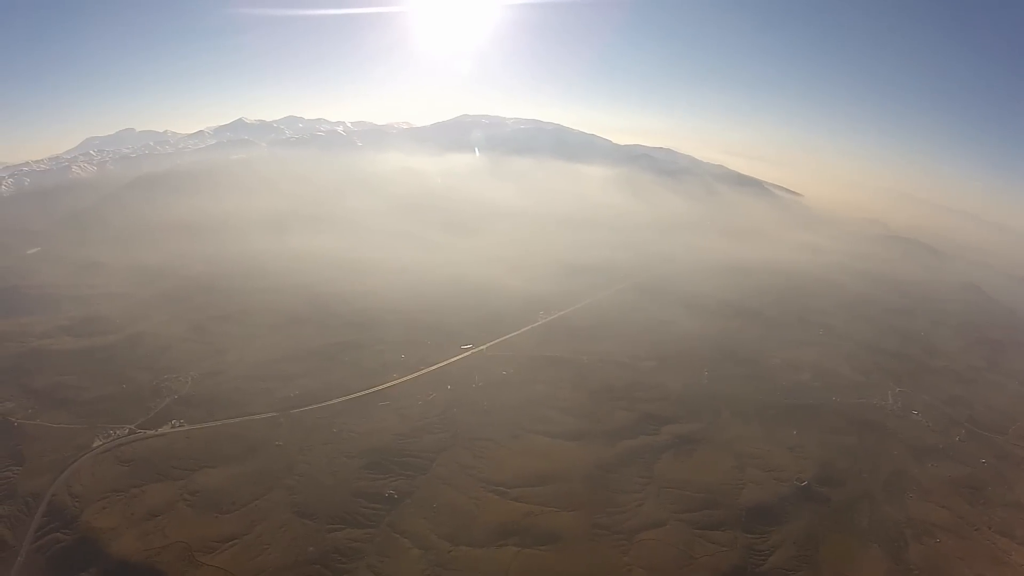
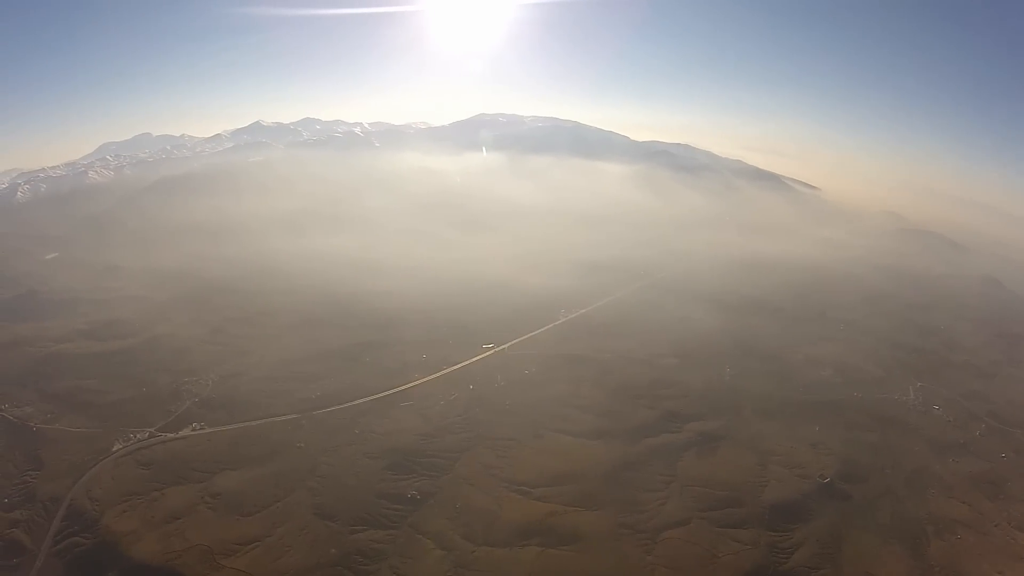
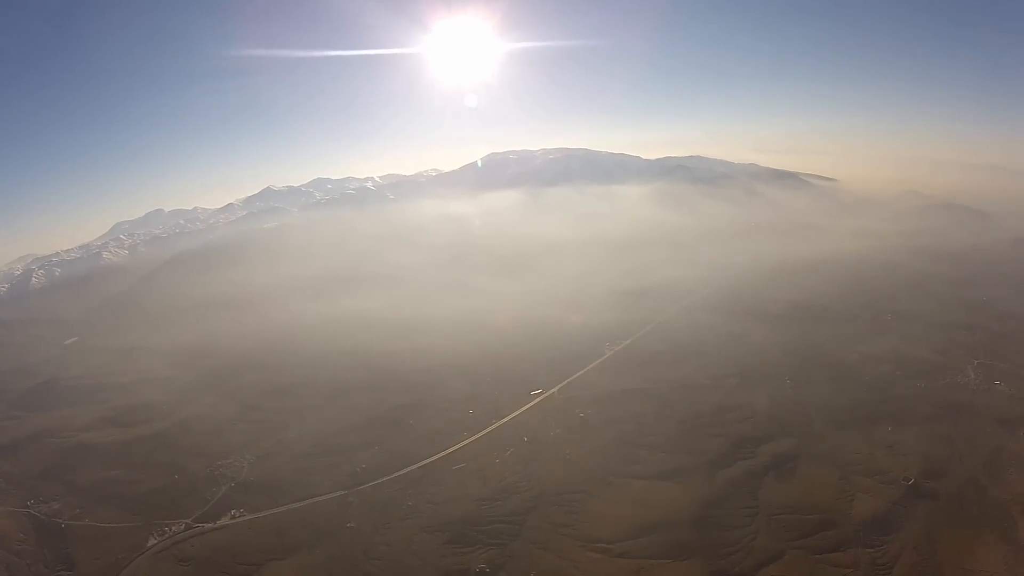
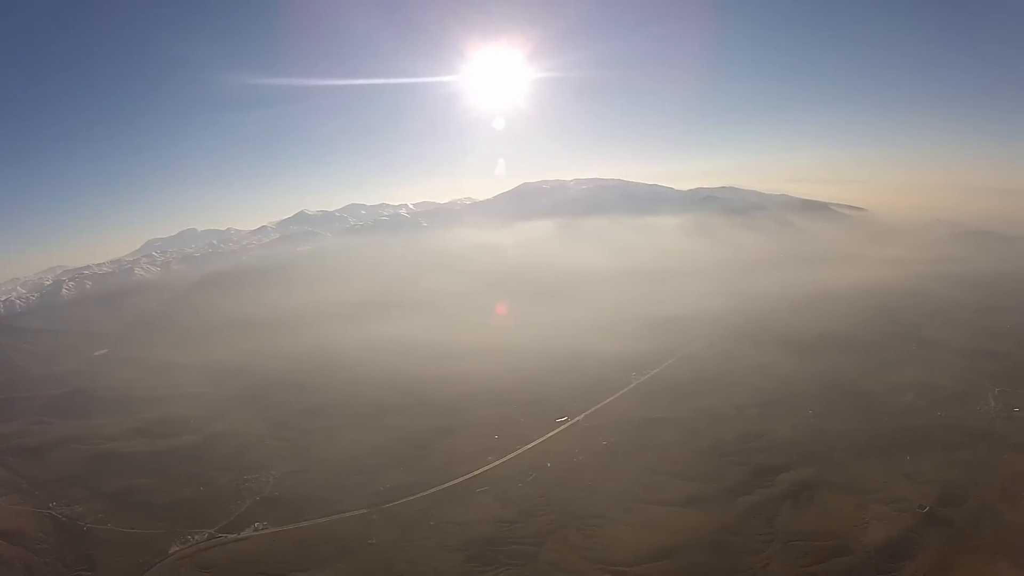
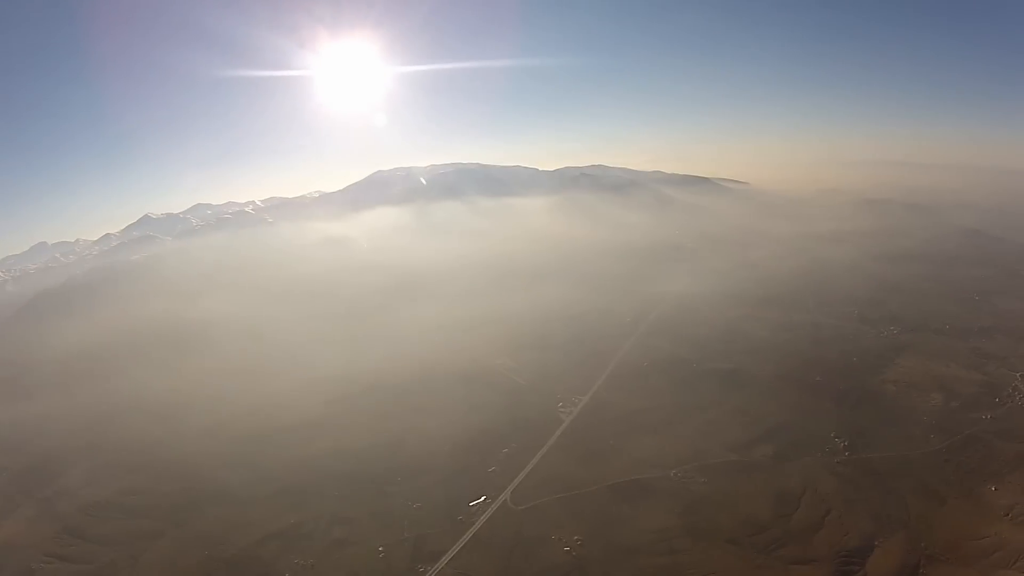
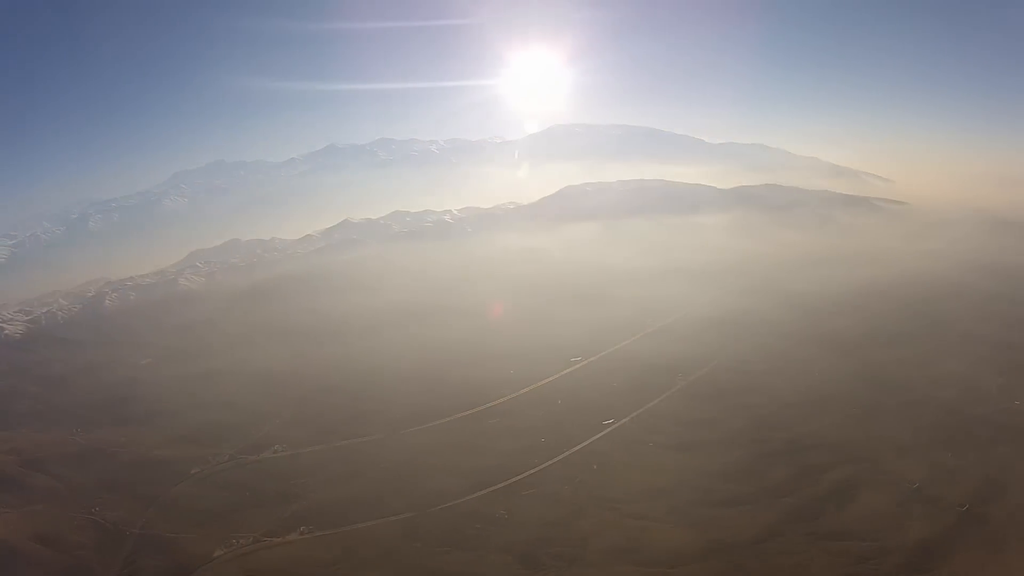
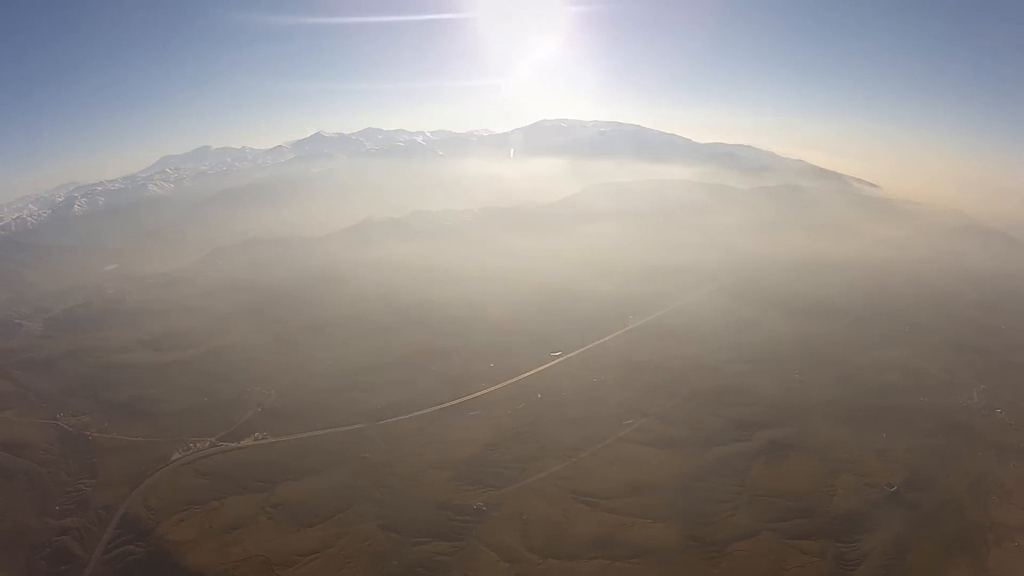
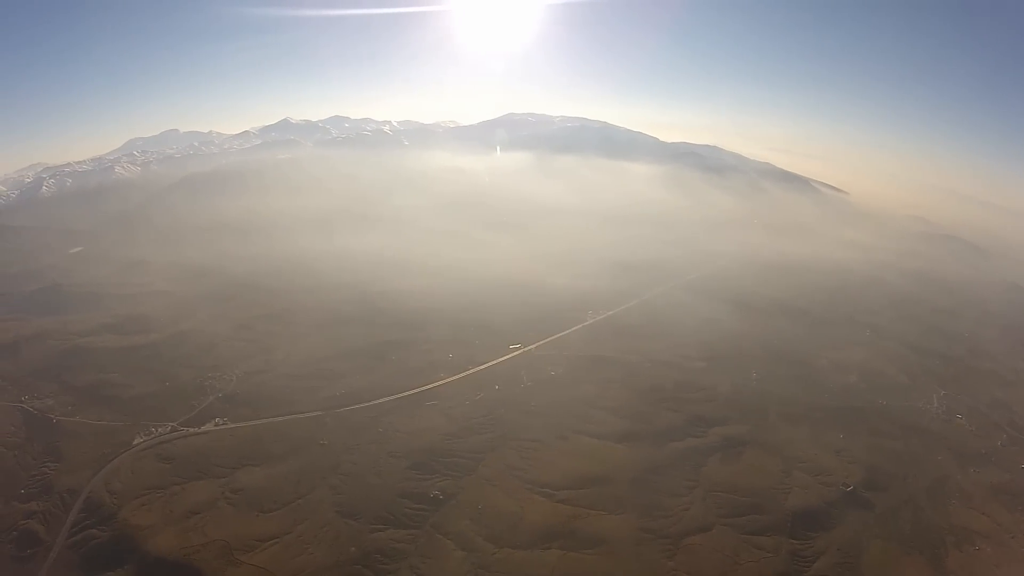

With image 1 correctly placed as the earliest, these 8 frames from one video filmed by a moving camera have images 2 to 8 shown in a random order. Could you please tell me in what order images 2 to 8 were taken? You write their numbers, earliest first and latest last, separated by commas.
2, 8, 7, 6, 4, 3, 5
